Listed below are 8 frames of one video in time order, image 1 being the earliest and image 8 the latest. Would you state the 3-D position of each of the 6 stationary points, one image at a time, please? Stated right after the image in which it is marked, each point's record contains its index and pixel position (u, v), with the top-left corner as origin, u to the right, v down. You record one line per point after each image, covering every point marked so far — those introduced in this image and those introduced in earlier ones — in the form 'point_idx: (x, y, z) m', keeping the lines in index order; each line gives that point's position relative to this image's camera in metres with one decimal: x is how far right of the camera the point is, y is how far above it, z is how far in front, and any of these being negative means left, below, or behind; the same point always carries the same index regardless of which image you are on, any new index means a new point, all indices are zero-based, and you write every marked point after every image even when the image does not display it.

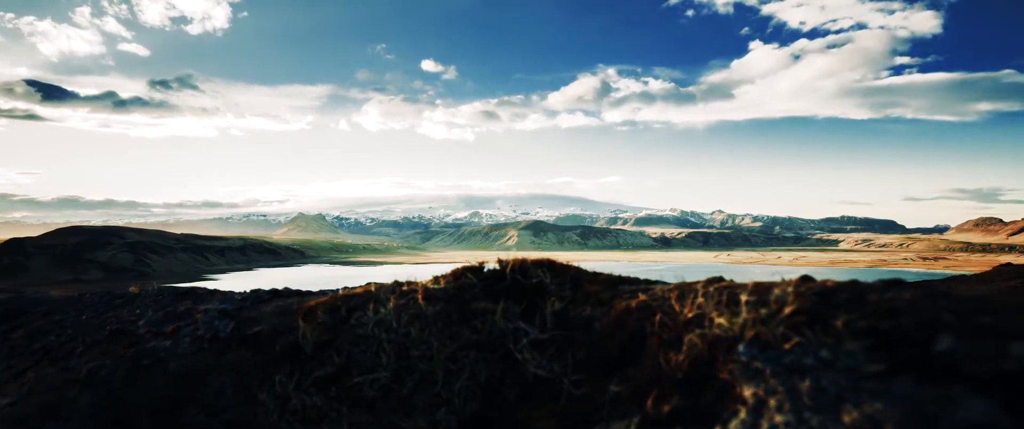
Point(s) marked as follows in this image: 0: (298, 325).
0: (-2.6, -1.3, +5.5) m
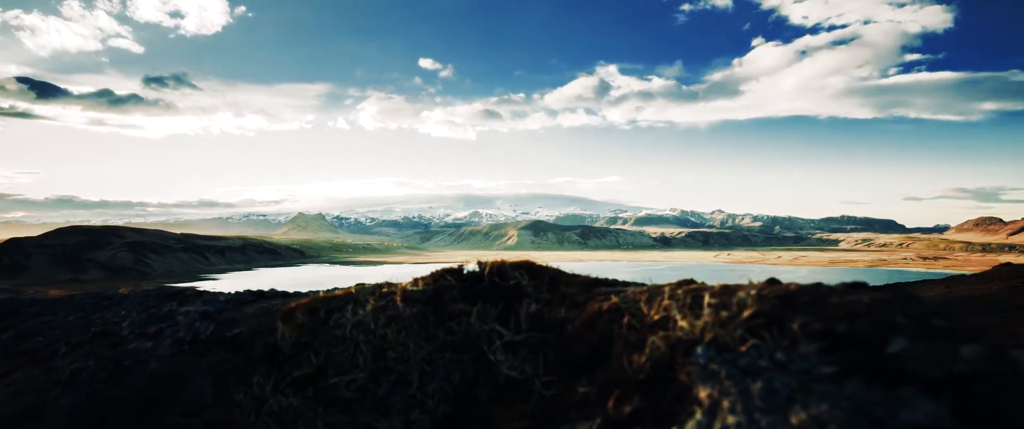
0: (-2.9, -1.4, +5.6) m
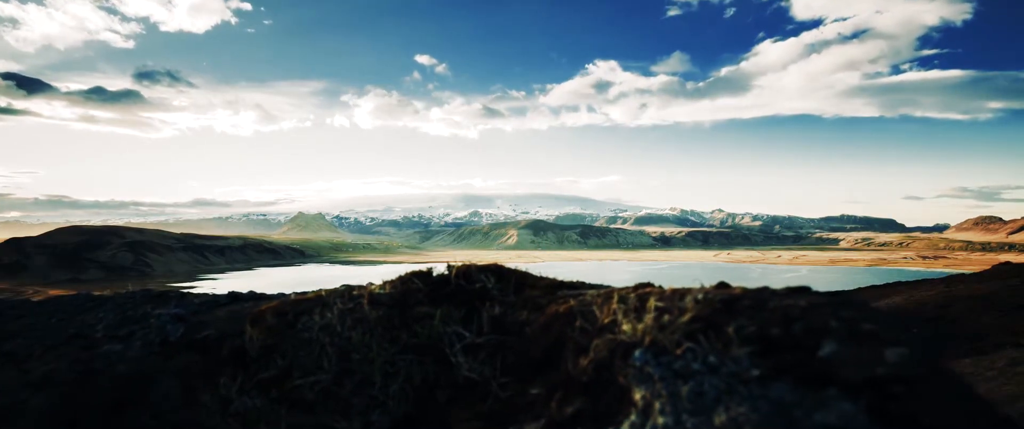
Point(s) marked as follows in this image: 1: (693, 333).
0: (-3.4, -1.4, +5.7) m
1: (+1.6, -1.1, +4.0) m
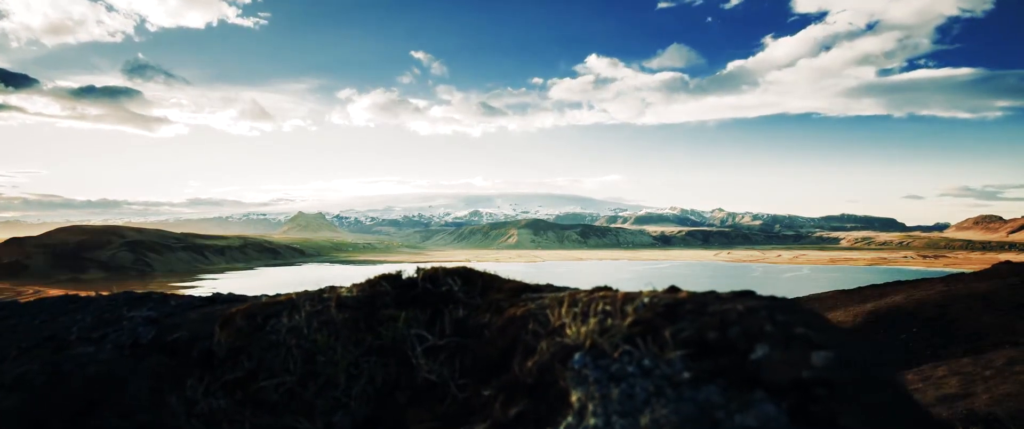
0: (-3.9, -1.5, +5.9) m
1: (+1.1, -1.1, +4.1) m
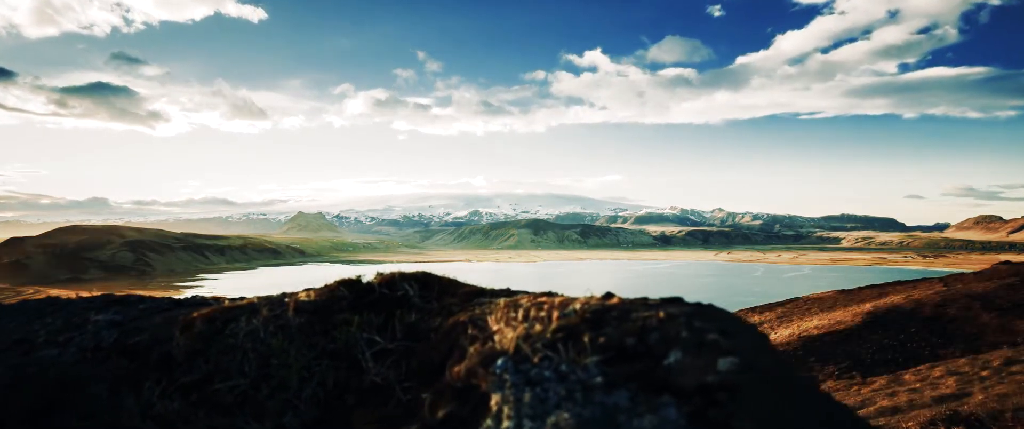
0: (-4.6, -1.6, +6.1) m
1: (+0.4, -1.2, +4.3) m
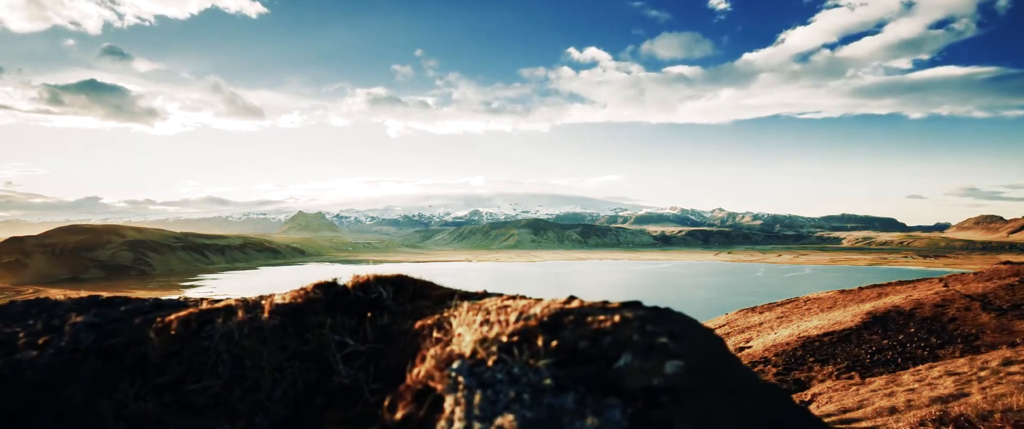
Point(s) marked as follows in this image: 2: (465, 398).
0: (-5.0, -1.7, +6.2) m
1: (0.0, -1.3, +4.5) m
2: (-0.4, -1.7, +4.1) m
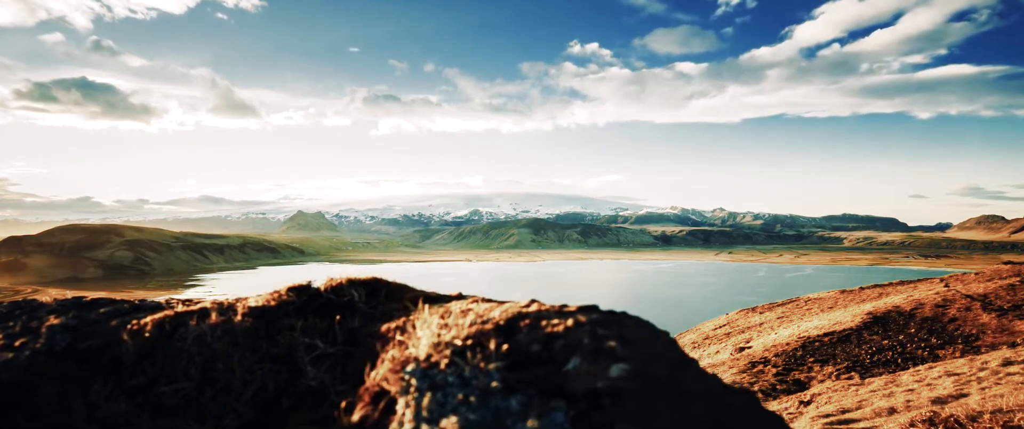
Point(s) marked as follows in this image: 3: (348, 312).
0: (-5.5, -1.8, +6.3) m
1: (-0.5, -1.4, +4.6) m
2: (-0.9, -1.7, +4.2) m
3: (-2.4, -1.5, +6.7) m
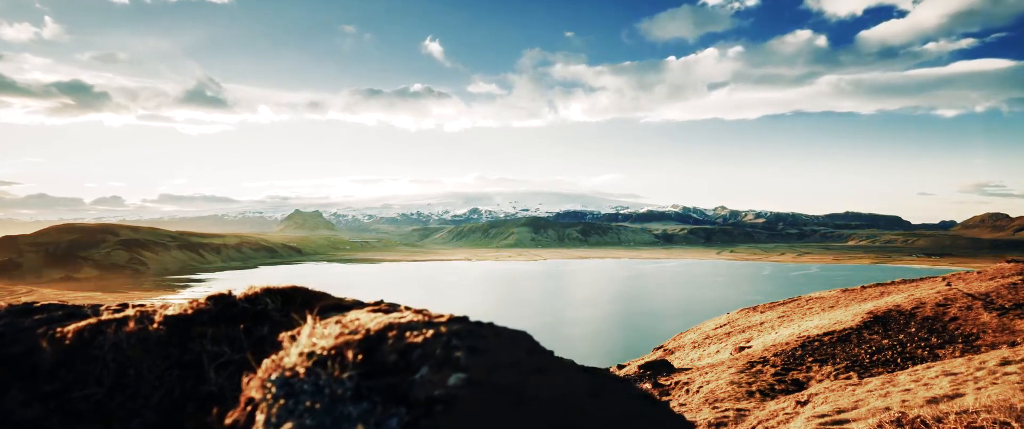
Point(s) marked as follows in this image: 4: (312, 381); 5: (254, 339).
0: (-7.0, -2.0, +6.7) m
1: (-2.1, -1.6, +4.9) m
2: (-2.5, -2.0, +4.6) m
3: (-4.0, -1.7, +7.0) m
4: (-2.1, -1.7, +4.7) m
5: (-3.9, -1.9, +6.7) m
